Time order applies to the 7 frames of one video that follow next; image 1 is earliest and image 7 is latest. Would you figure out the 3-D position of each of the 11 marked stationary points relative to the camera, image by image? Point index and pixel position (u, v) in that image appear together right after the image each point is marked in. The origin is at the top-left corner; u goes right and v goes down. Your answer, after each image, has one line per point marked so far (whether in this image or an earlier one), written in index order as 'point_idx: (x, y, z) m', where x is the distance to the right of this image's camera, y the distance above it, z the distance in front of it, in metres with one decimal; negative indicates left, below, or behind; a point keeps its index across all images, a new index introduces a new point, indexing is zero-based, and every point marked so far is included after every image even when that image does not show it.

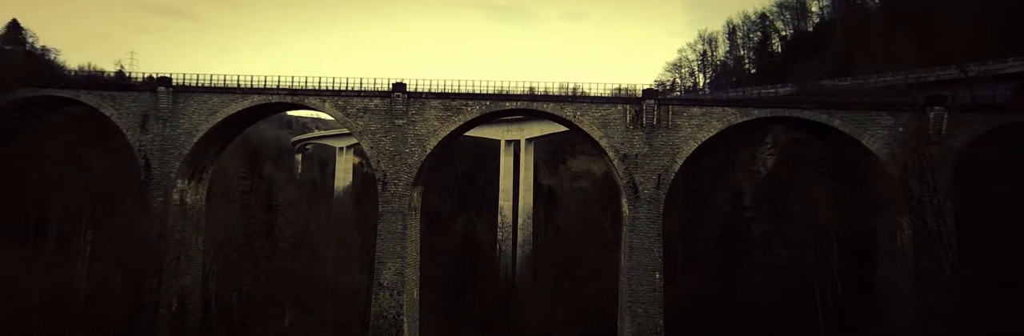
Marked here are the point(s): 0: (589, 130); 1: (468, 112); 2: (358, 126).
0: (+2.6, +1.3, +13.4) m
1: (-1.4, +1.9, +13.1) m
2: (-5.1, +1.4, +13.1) m
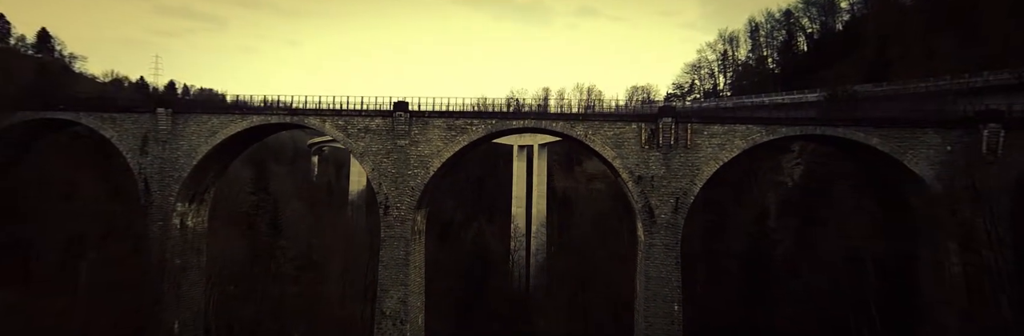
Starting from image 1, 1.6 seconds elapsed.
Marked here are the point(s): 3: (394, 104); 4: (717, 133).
0: (+2.8, +0.6, +12.6) m
1: (-1.2, +1.1, +12.4) m
2: (-4.9, +0.6, +12.6) m
3: (-3.7, +2.0, +12.3) m
4: (+6.3, +1.1, +12.1) m
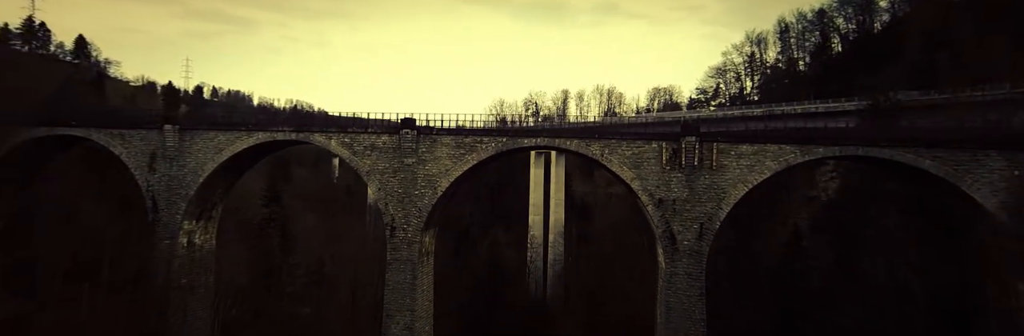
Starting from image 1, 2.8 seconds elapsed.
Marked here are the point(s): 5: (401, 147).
0: (+3.2, -0.1, +11.8) m
1: (-0.9, +0.5, +11.8) m
2: (-4.5, +0.1, +12.2) m
3: (-3.3, +1.4, +11.8) m
4: (+6.6, +0.4, +11.1) m
5: (-3.4, +0.6, +12.0) m
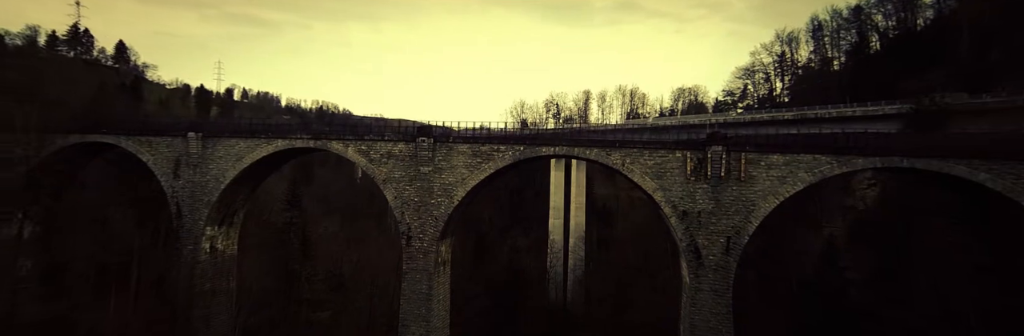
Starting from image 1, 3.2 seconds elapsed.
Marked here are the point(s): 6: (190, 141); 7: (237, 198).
0: (+3.7, -0.4, +11.3) m
1: (-0.4, +0.3, +11.6) m
2: (-4.0, -0.2, +12.1) m
3: (-2.8, +1.2, +11.7) m
4: (+7.0, +0.1, +10.4) m
5: (-2.8, +0.4, +11.9) m
6: (-10.2, +0.9, +12.4) m
7: (-9.3, -1.0, +13.3) m
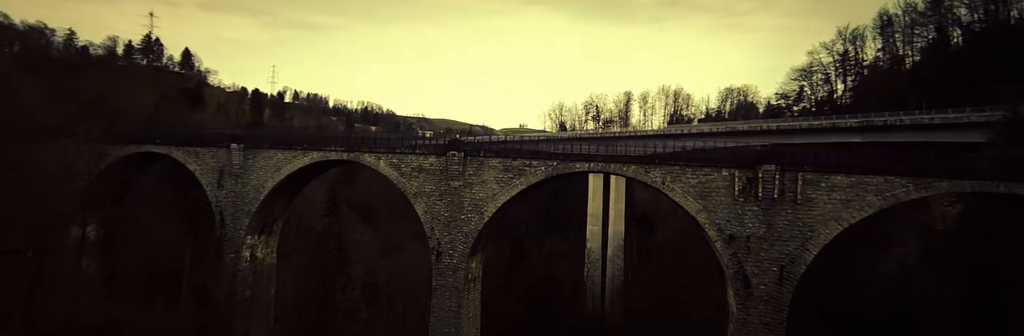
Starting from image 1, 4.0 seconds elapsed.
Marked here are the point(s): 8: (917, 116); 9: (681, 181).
0: (+4.5, -0.9, +10.5) m
1: (+0.5, -0.2, +11.1) m
2: (-3.1, -0.6, +12.0) m
3: (-1.9, +0.7, +11.5) m
4: (+7.8, -0.4, +9.3) m
5: (-1.9, 0.0, +11.7) m
6: (-9.2, +0.5, +12.9) m
7: (-8.3, -1.4, +13.7) m
8: (+17.1, +2.2, +16.6) m
9: (+4.5, -0.3, +10.5) m
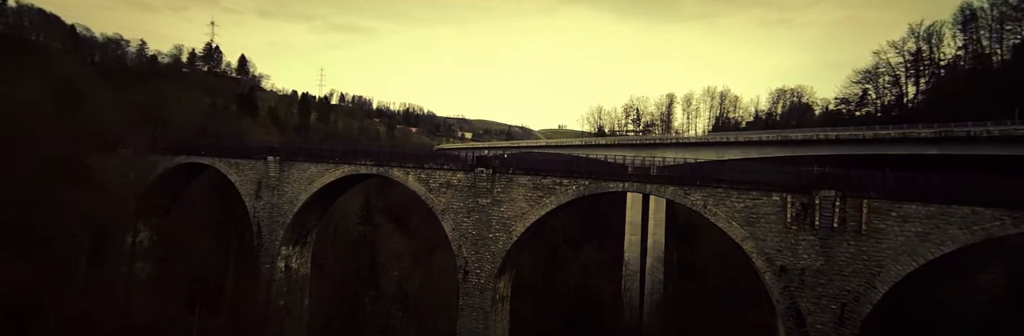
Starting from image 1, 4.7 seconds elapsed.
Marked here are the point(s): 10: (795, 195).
0: (+5.2, -1.4, +9.6) m
1: (+1.3, -0.7, +10.6) m
2: (-2.2, -1.1, +11.8) m
3: (-1.0, +0.3, +11.2) m
4: (+8.4, -1.0, +8.1) m
5: (-1.1, -0.5, +11.4) m
6: (-8.2, +0.1, +13.3) m
7: (-7.2, -1.8, +14.0) m
8: (+18.3, +1.5, +14.5) m
9: (+5.2, -0.9, +9.6) m
10: (+6.4, -0.6, +8.9) m
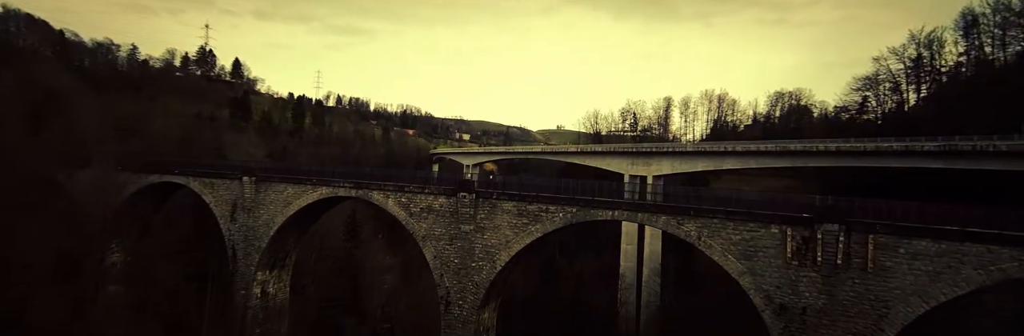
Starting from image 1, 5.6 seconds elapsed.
0: (+4.8, -2.1, +9.0) m
1: (+0.9, -1.4, +10.0) m
2: (-2.6, -1.7, +11.2) m
3: (-1.5, -0.4, +10.6) m
4: (+7.9, -1.6, +7.5) m
5: (-1.5, -1.2, +10.8) m
6: (-8.6, -0.6, +12.6) m
7: (-7.7, -2.4, +13.4) m
8: (+17.9, +0.8, +13.9) m
9: (+4.8, -1.6, +9.0) m
10: (+6.0, -1.3, +8.3) m
